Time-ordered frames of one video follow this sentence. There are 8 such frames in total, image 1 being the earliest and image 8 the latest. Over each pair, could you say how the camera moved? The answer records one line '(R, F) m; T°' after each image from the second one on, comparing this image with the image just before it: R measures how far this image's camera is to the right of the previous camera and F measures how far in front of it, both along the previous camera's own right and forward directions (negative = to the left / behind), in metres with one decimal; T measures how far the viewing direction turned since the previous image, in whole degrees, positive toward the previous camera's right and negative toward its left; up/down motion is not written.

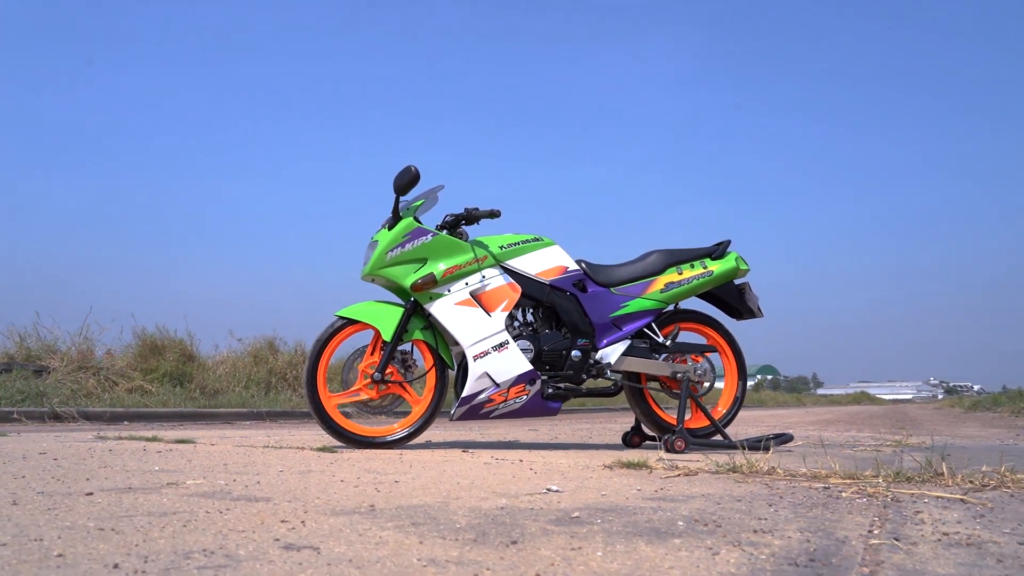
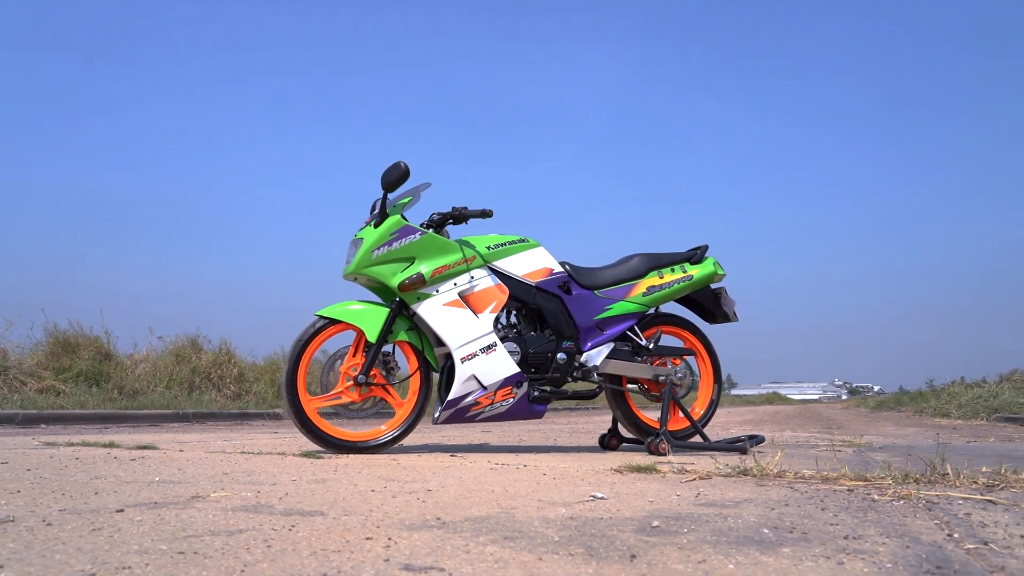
(-0.6, +0.1) m; +7°
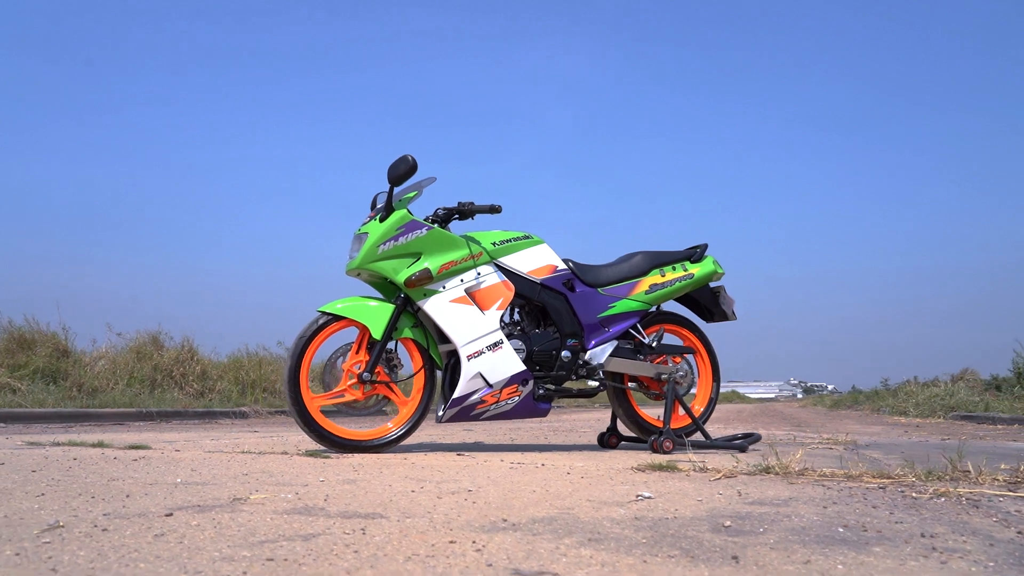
(-0.4, +0.1) m; +4°
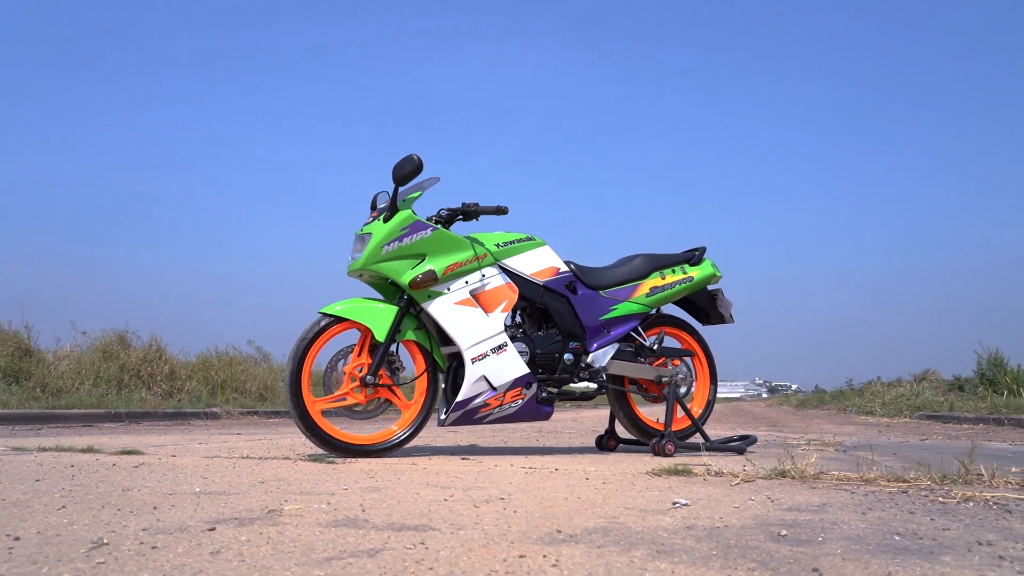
(-0.3, +0.1) m; +3°
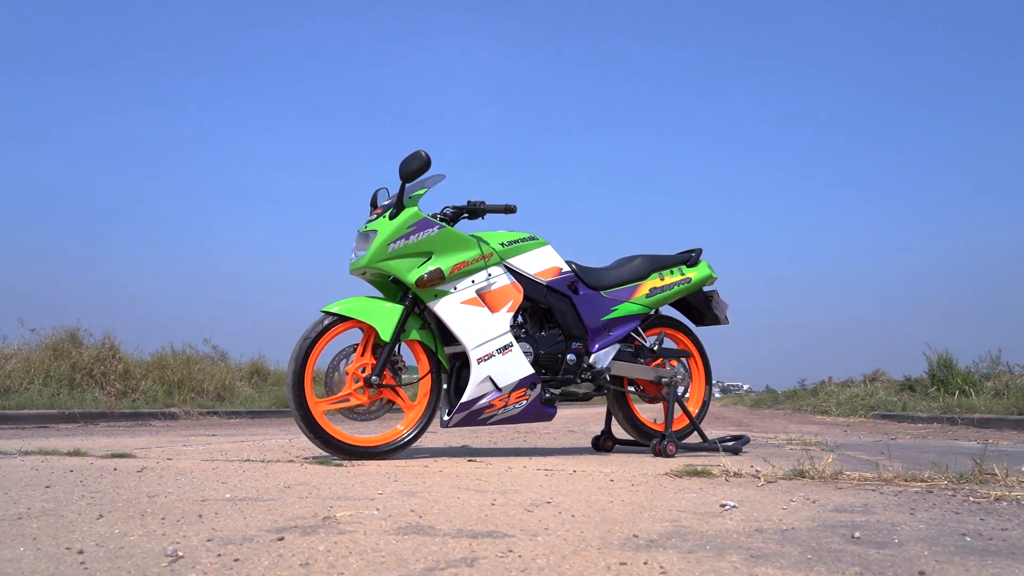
(-0.4, +0.1) m; +4°
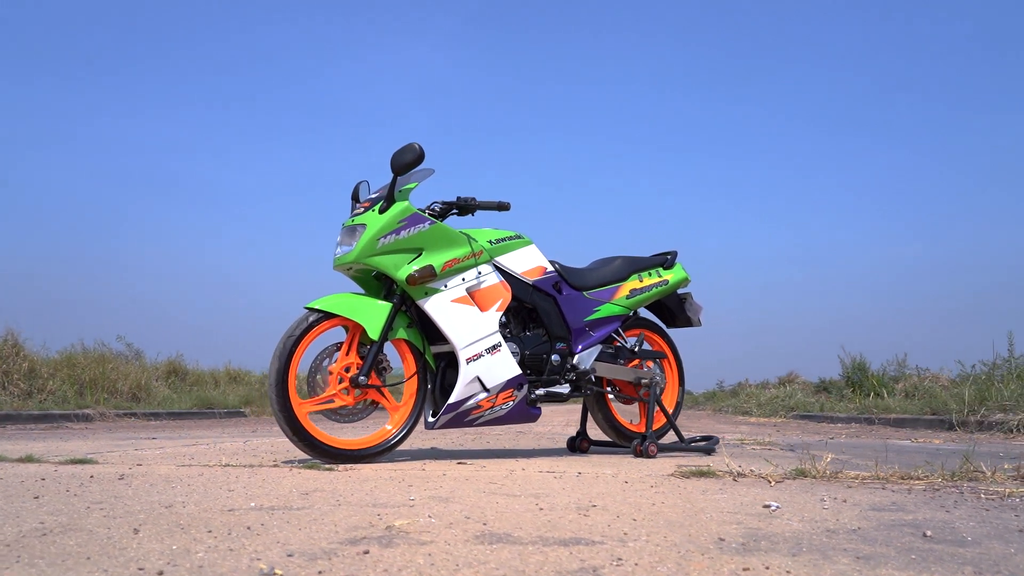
(-0.6, +0.1) m; +7°
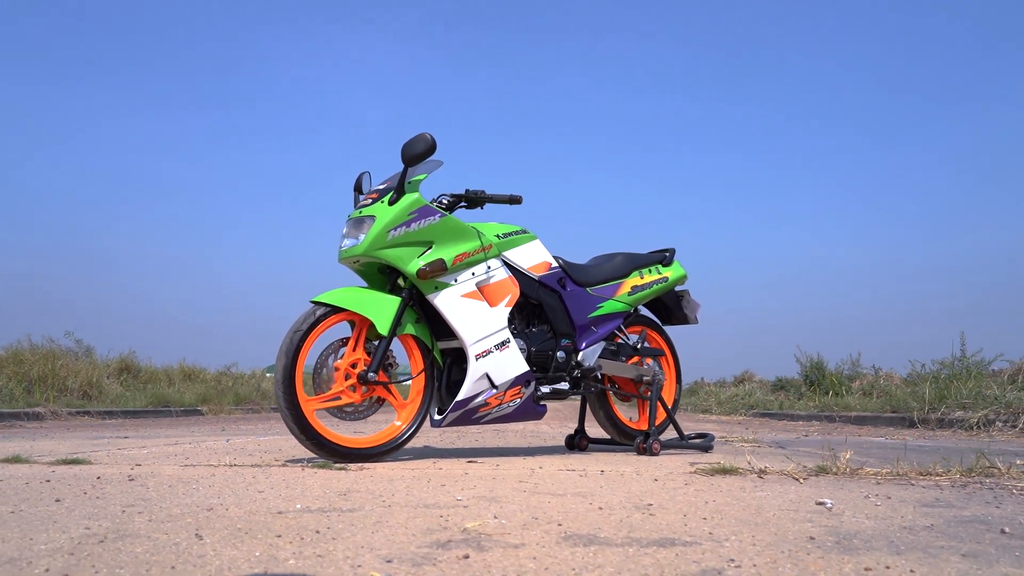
(-0.4, +0.1) m; +4°
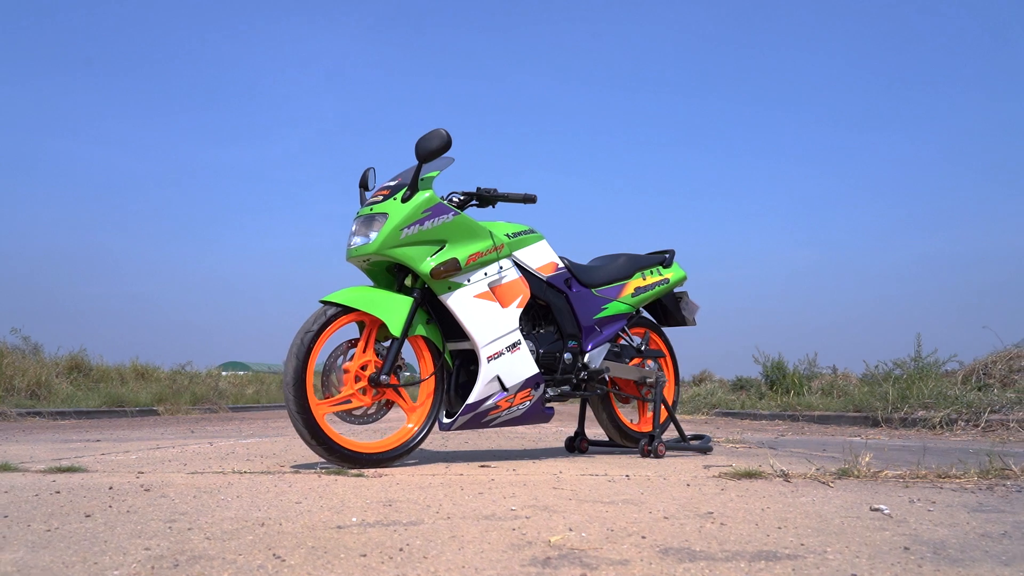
(-0.4, +0.1) m; +4°
